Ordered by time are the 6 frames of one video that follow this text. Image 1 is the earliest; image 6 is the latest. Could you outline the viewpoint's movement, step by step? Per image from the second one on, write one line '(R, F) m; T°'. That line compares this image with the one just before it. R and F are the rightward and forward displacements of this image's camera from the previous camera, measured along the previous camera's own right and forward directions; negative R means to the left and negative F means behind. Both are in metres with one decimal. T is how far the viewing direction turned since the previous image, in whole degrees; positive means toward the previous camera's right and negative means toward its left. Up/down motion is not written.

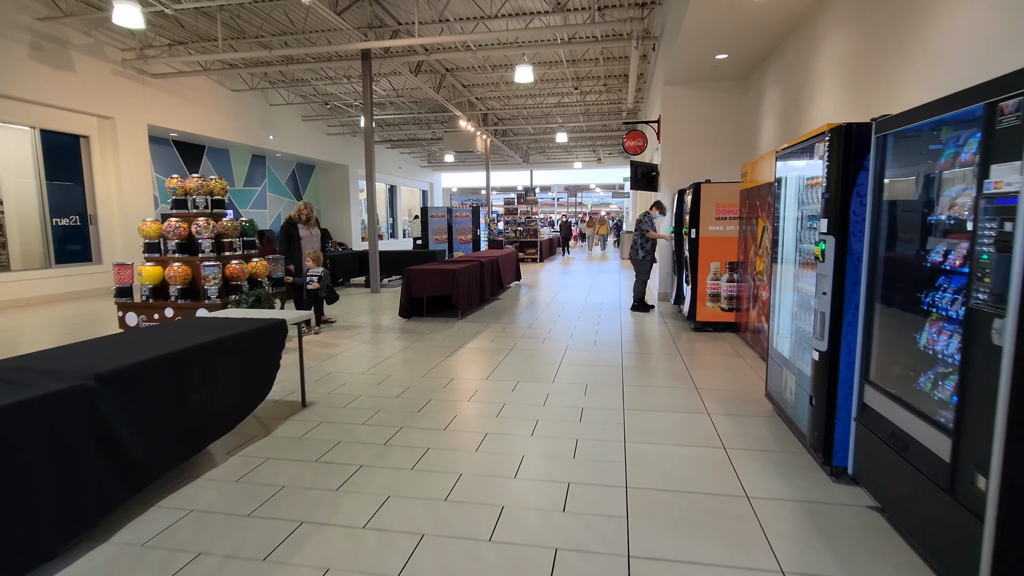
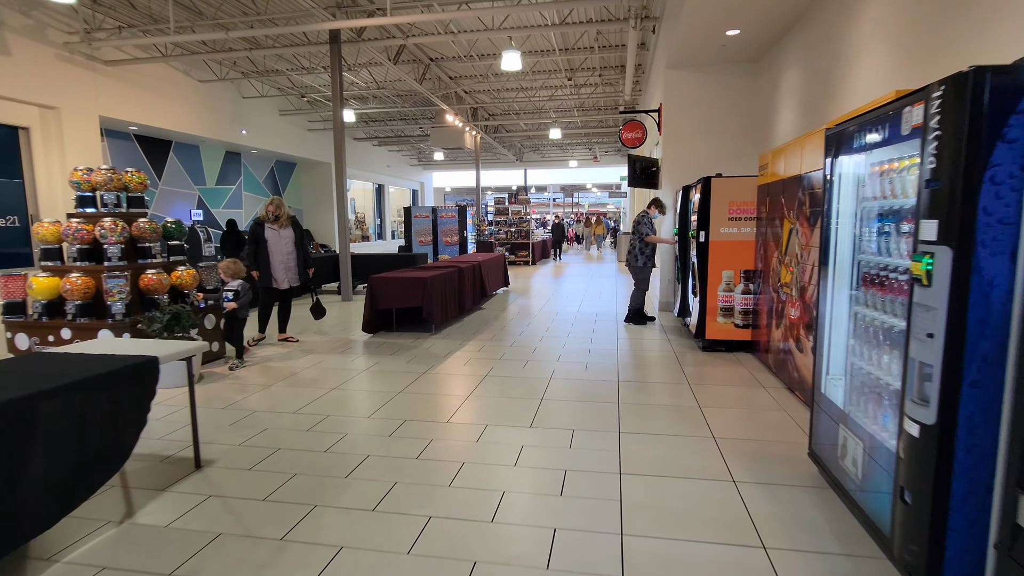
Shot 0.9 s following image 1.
(+0.2, +0.8) m; 0°
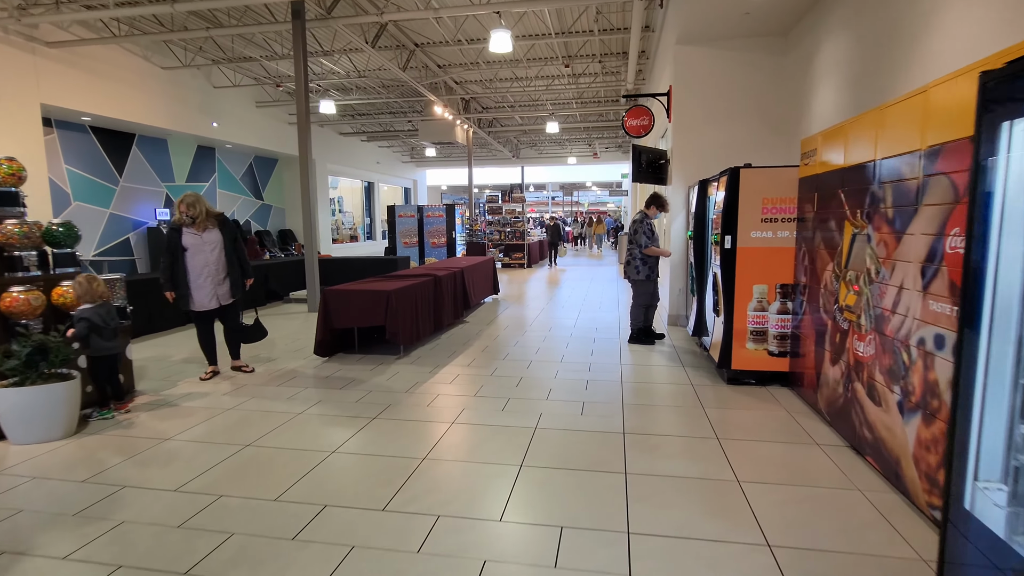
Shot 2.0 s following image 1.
(+0.1, +0.9) m; 0°
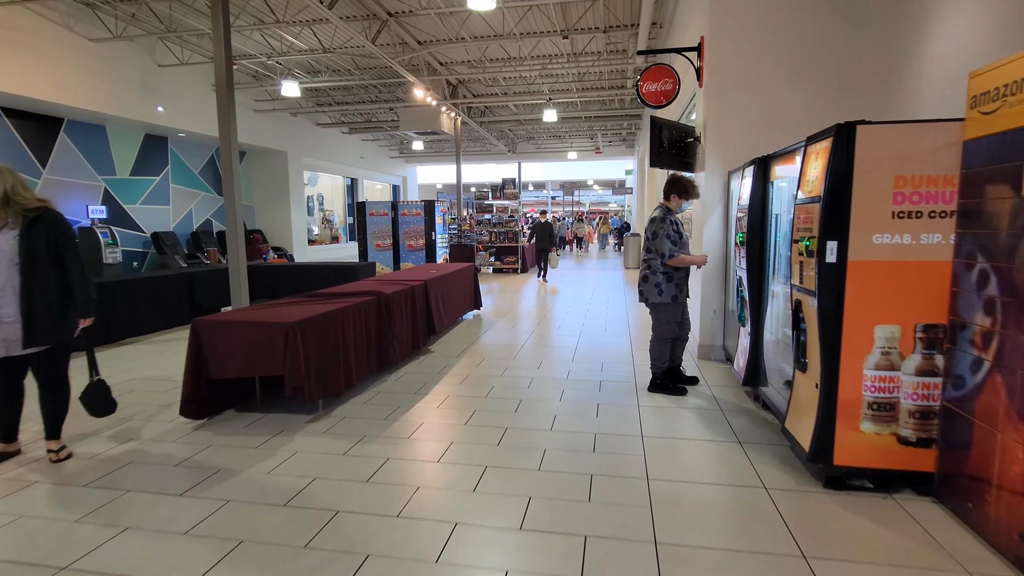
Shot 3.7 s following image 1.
(+0.2, +1.5) m; 0°
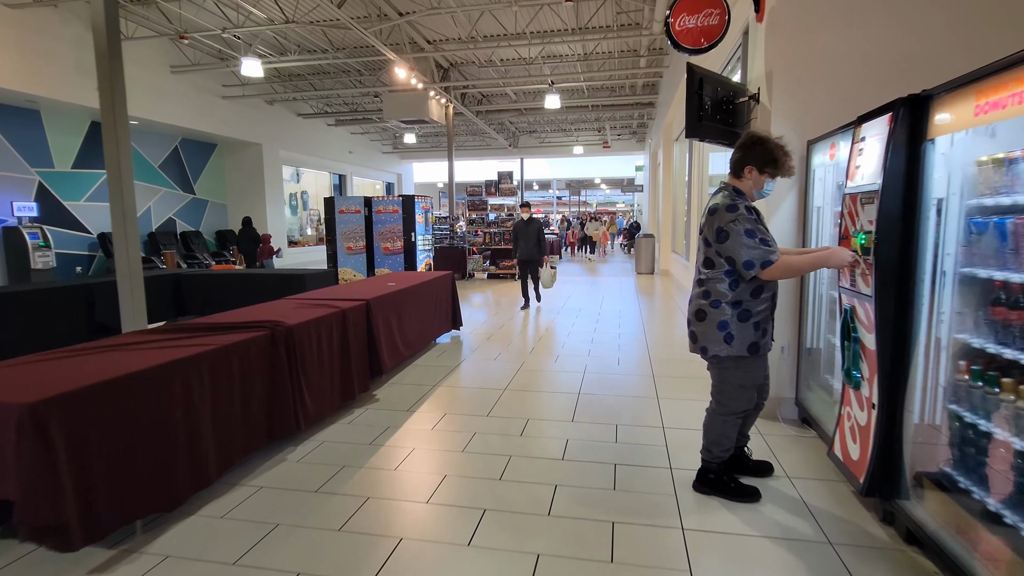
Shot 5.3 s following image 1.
(+0.2, +1.4) m; -1°
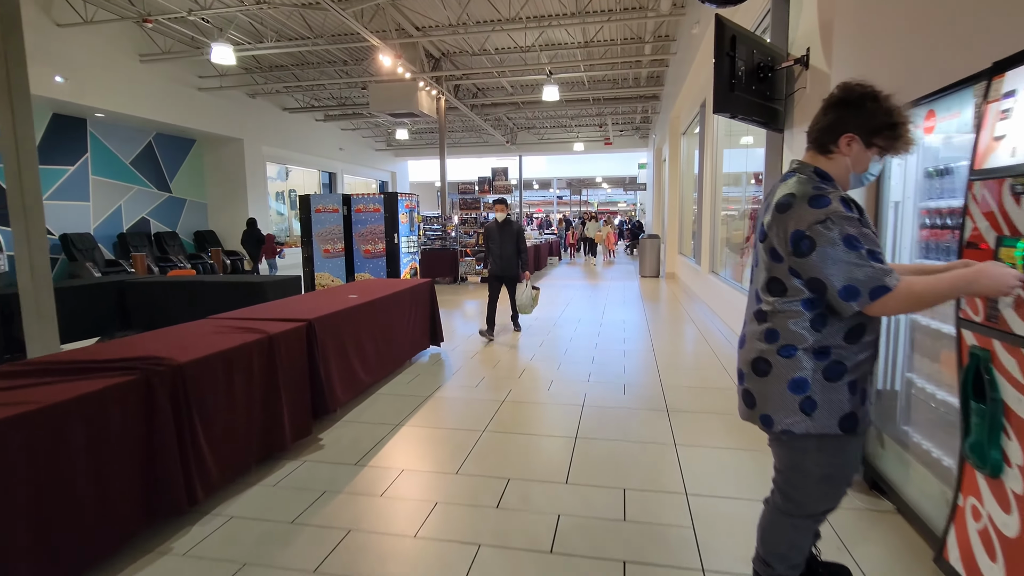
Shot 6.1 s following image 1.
(+0.1, +0.7) m; 0°
